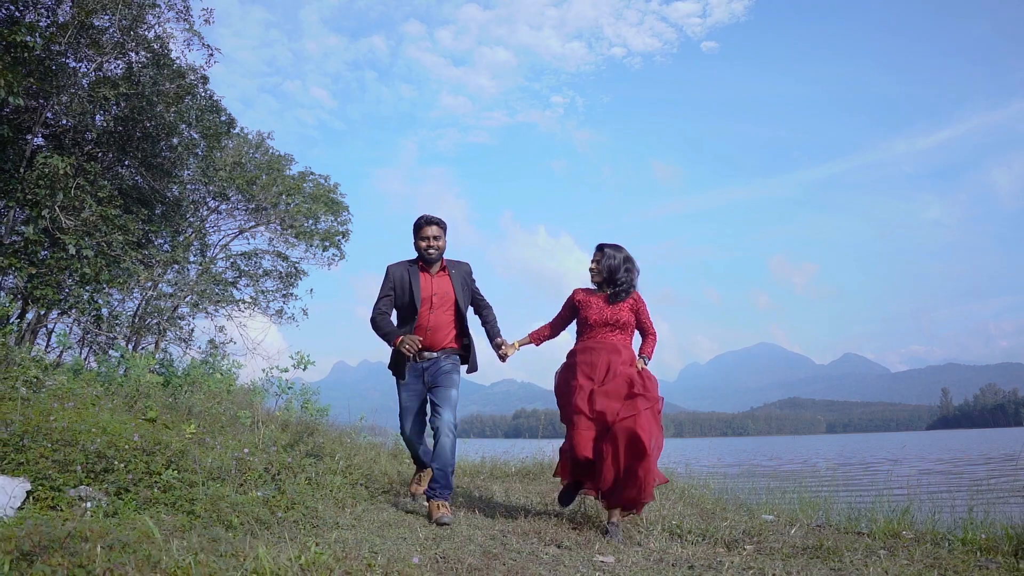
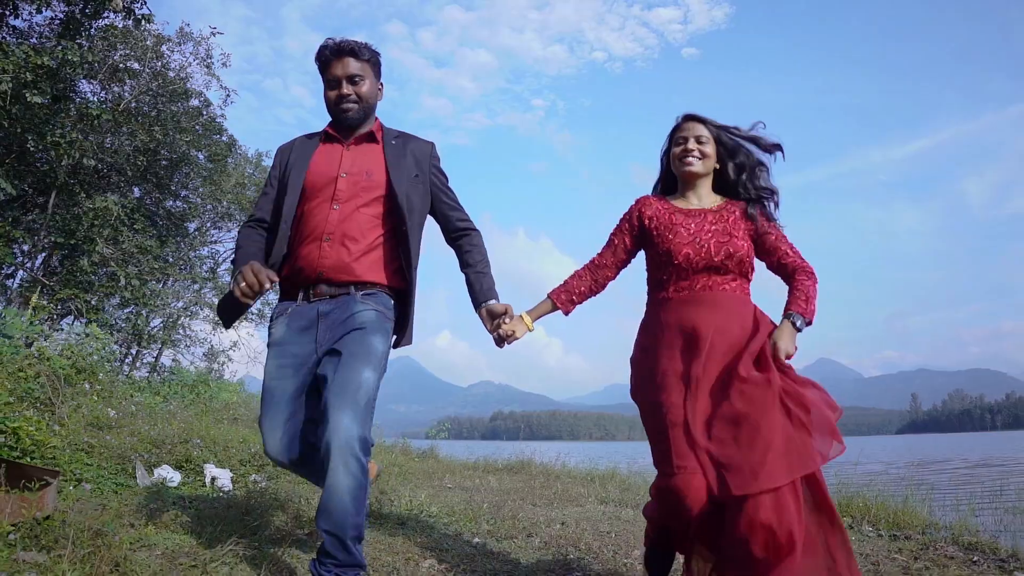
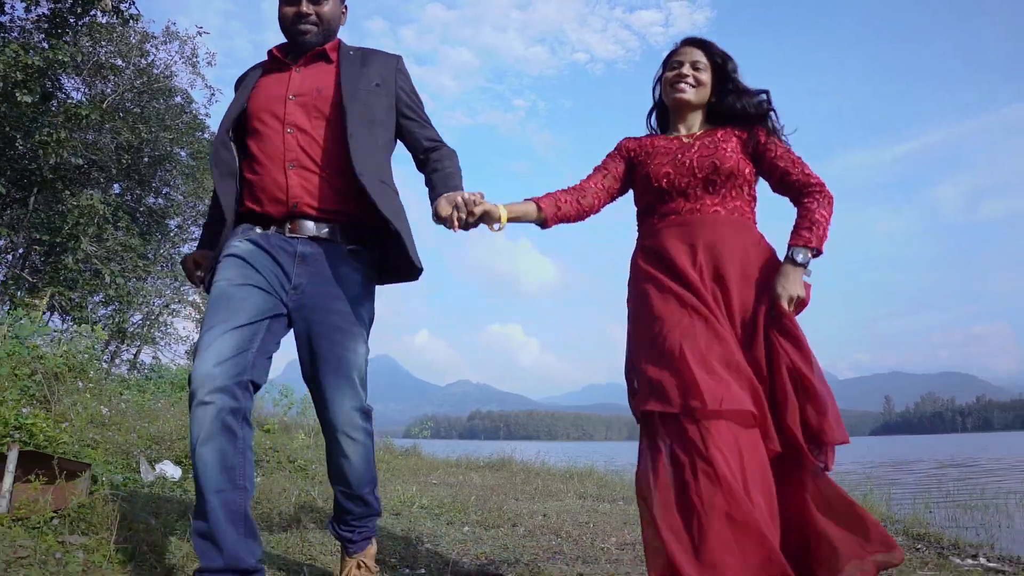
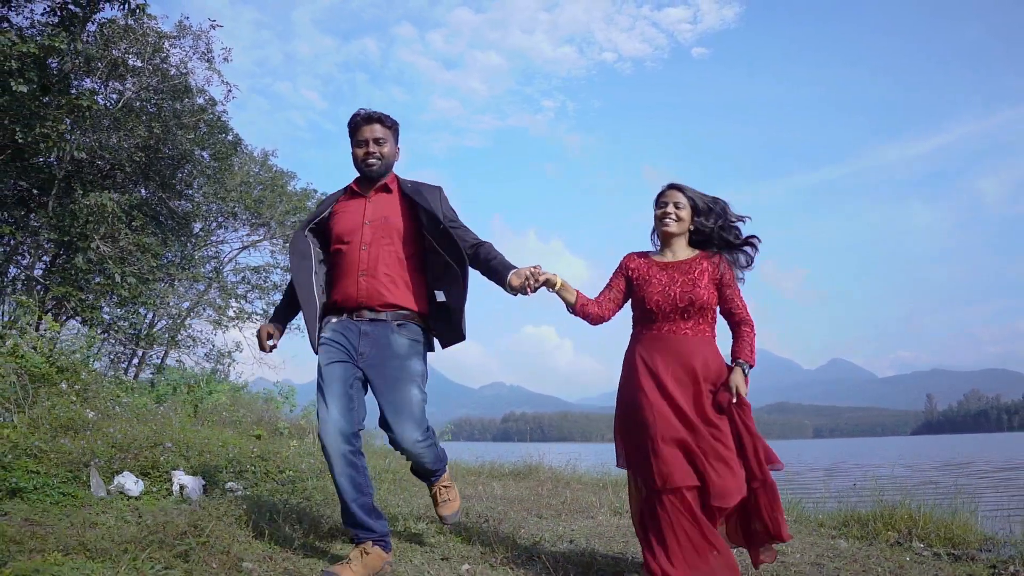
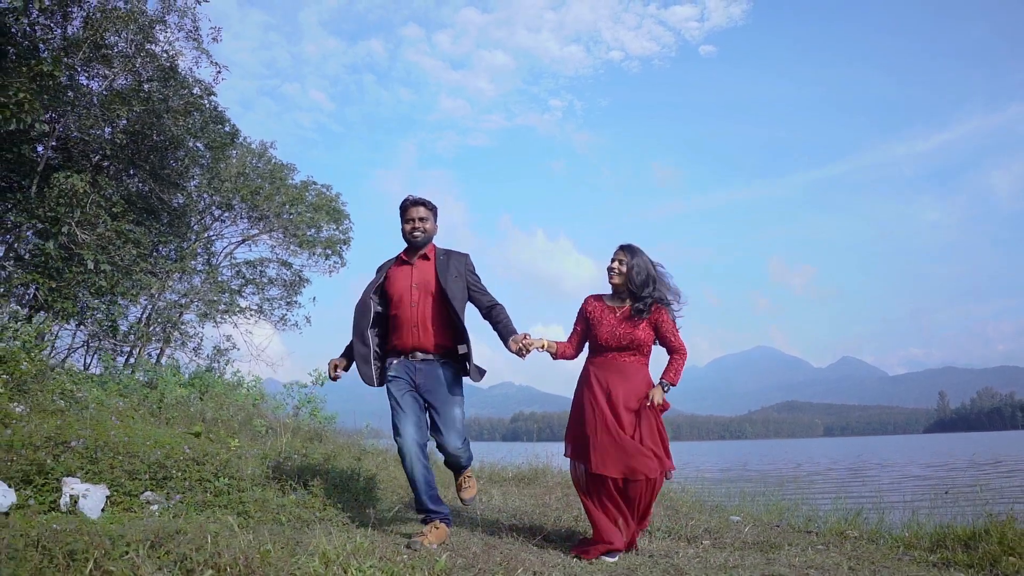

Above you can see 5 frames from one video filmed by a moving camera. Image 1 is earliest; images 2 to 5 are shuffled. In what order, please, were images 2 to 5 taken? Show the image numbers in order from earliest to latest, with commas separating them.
5, 4, 2, 3
